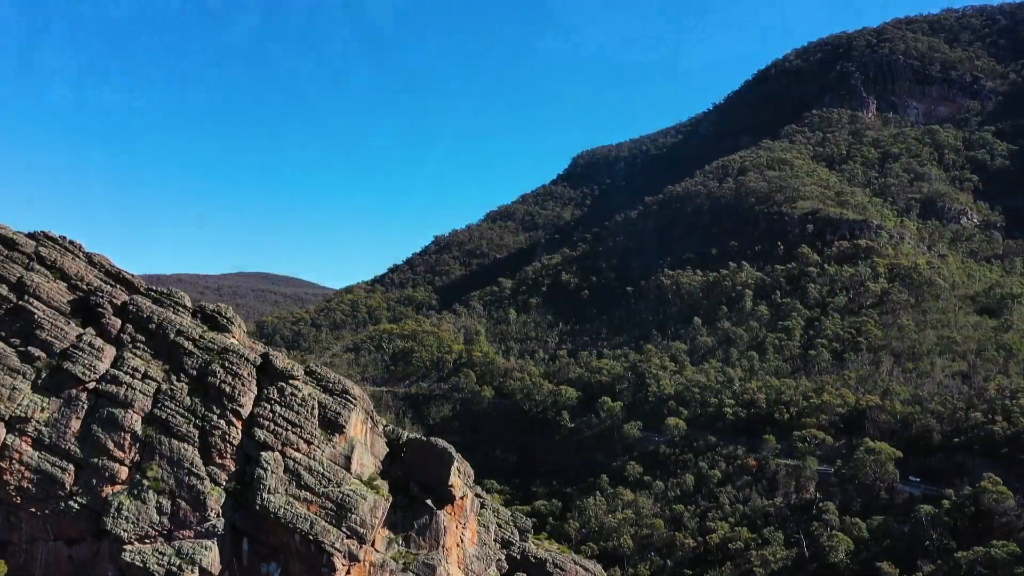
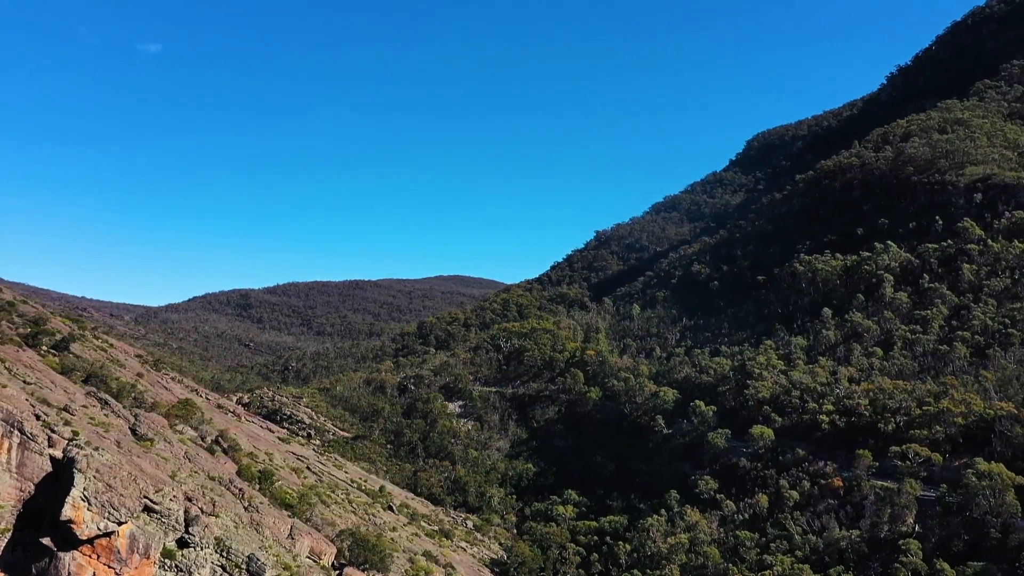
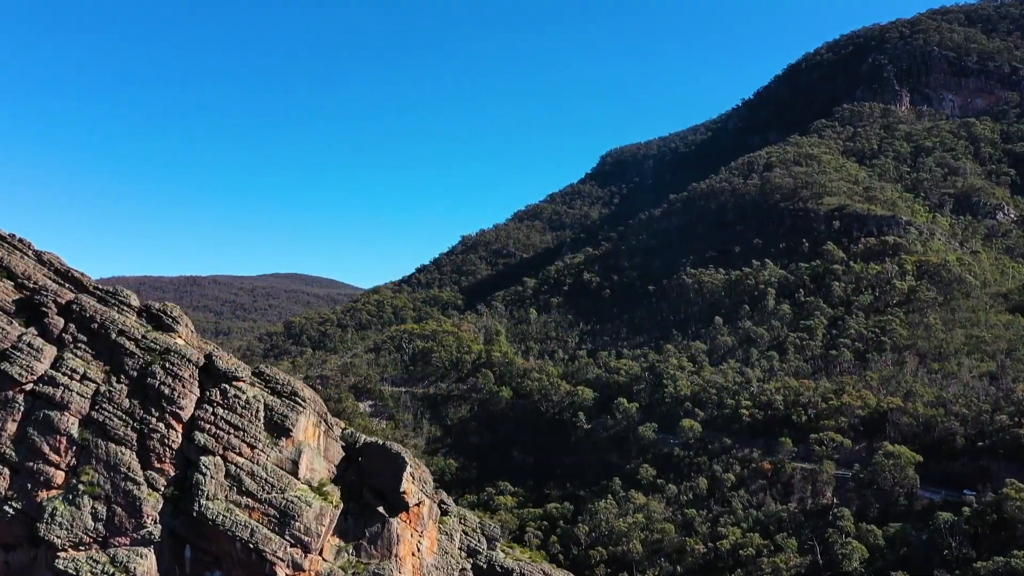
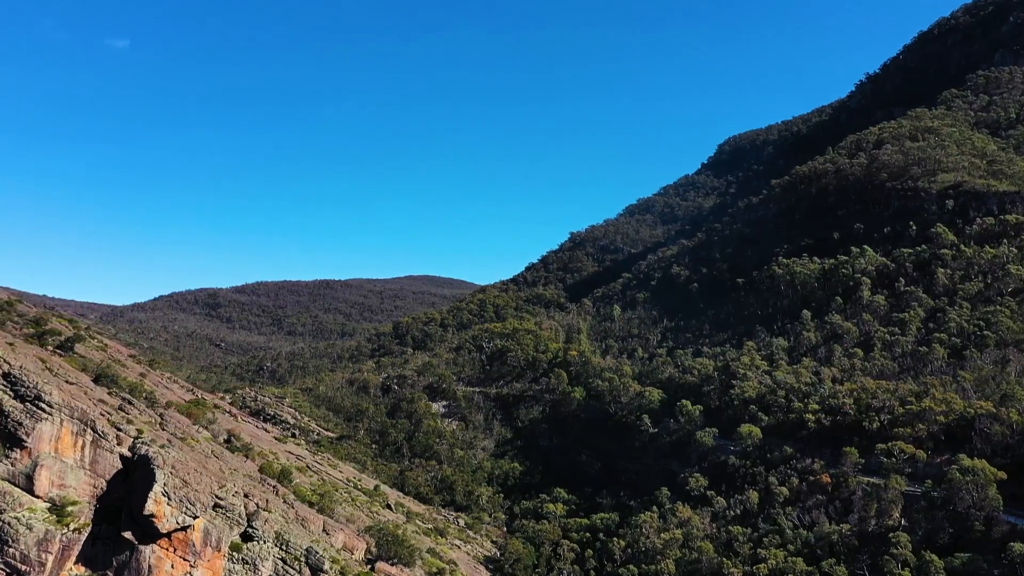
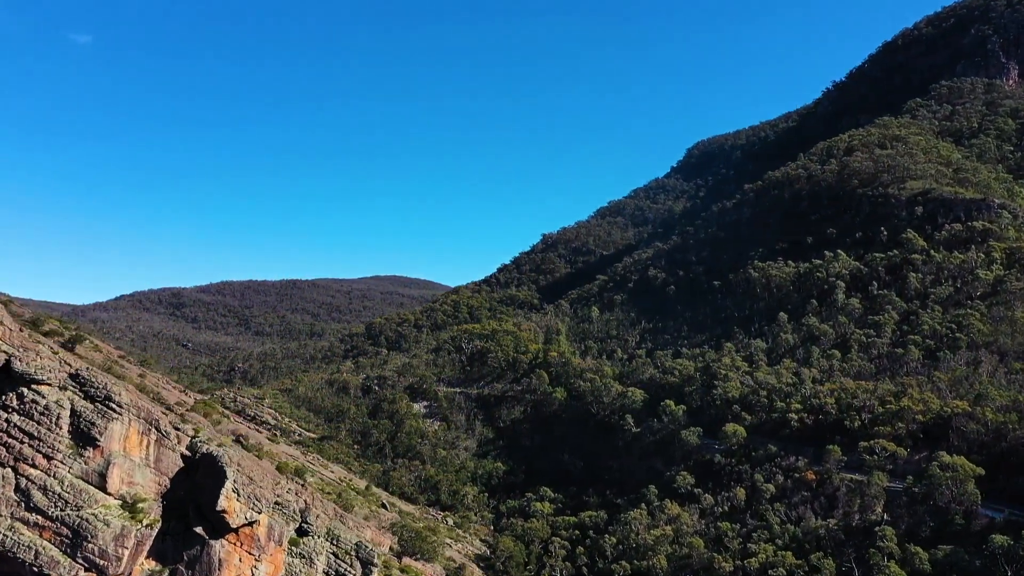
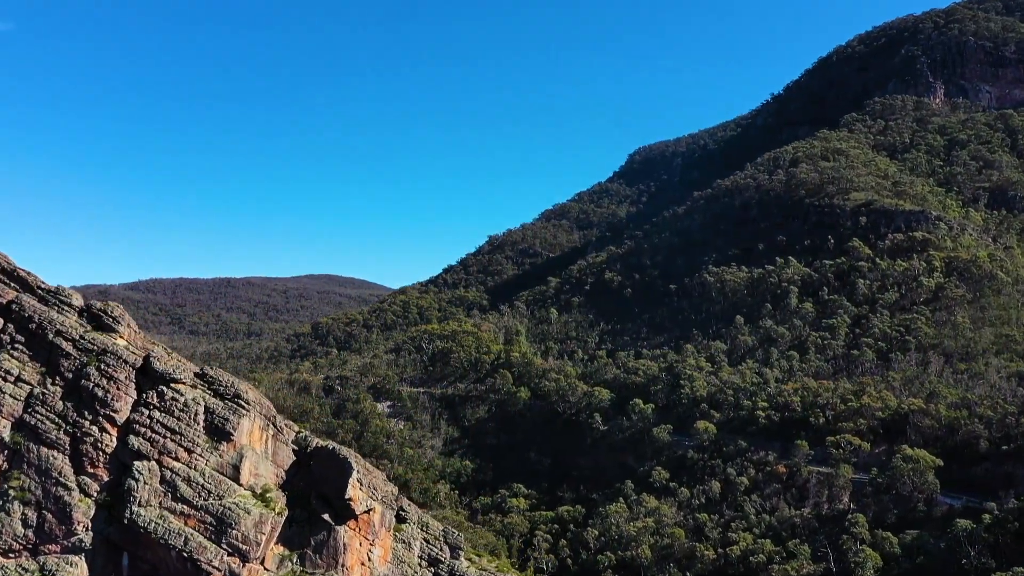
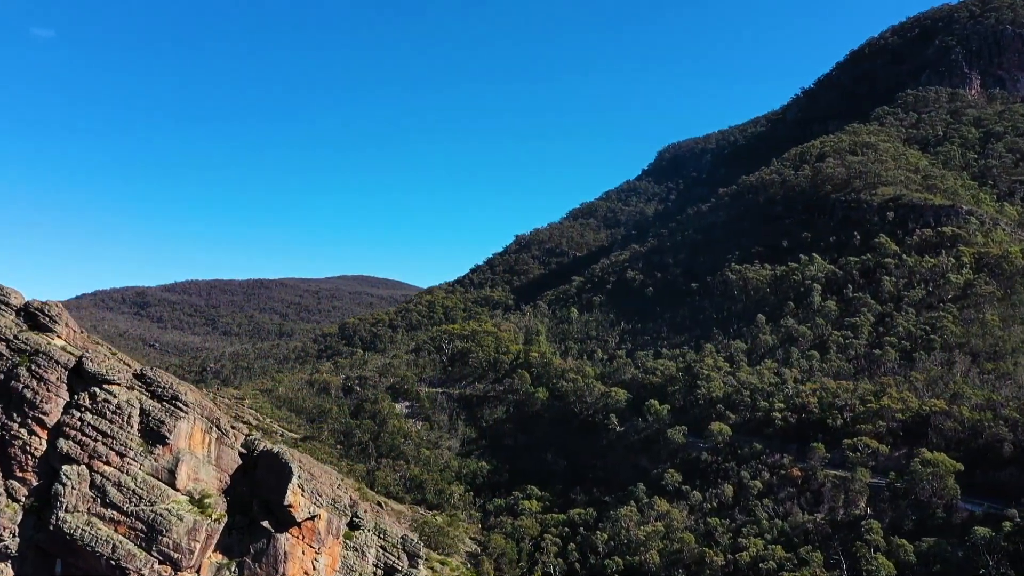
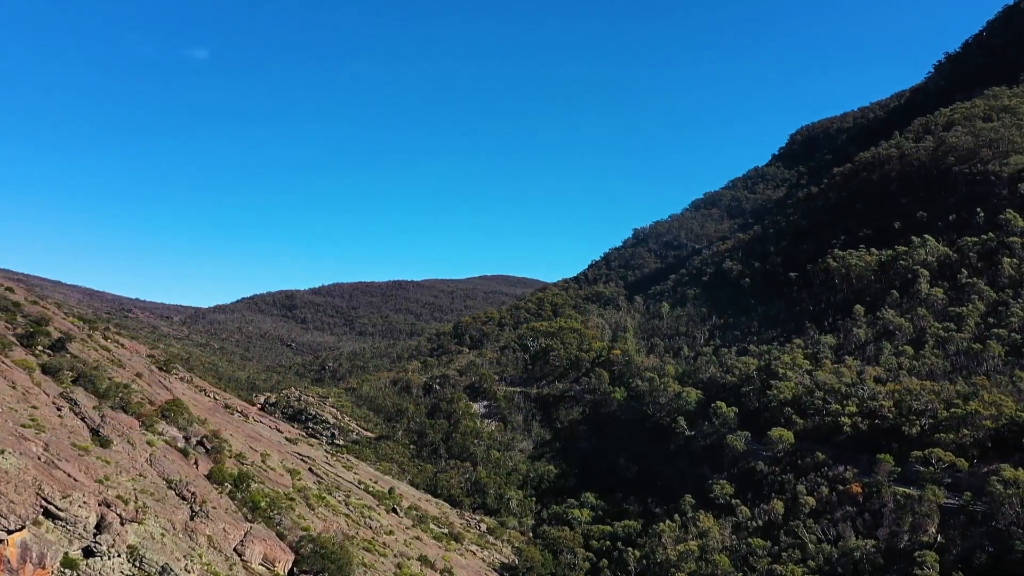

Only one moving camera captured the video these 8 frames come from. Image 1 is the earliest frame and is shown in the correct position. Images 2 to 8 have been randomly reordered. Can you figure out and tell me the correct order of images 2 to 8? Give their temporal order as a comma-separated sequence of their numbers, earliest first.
3, 6, 7, 5, 4, 2, 8
